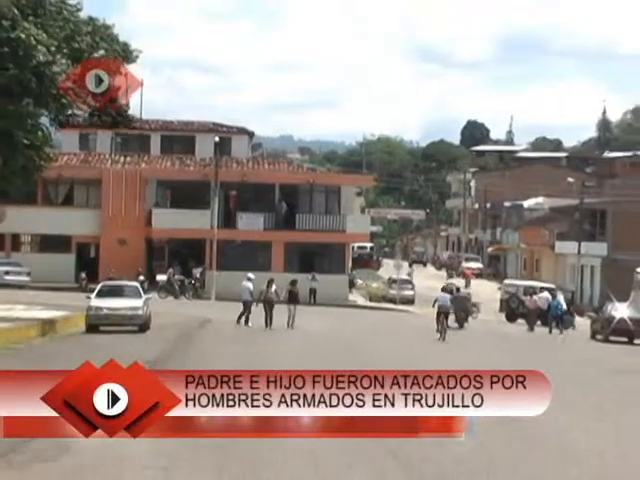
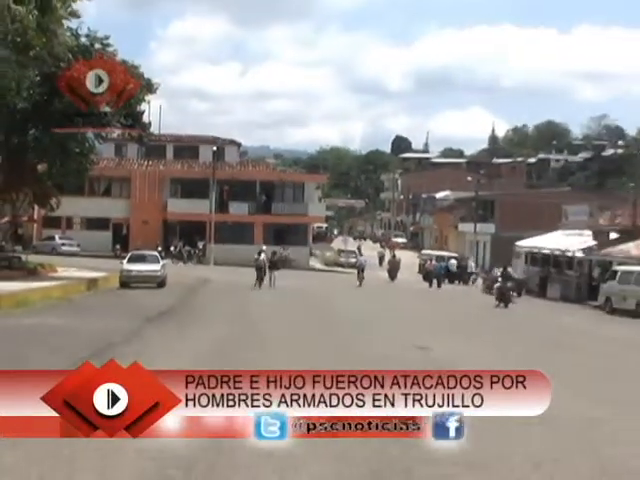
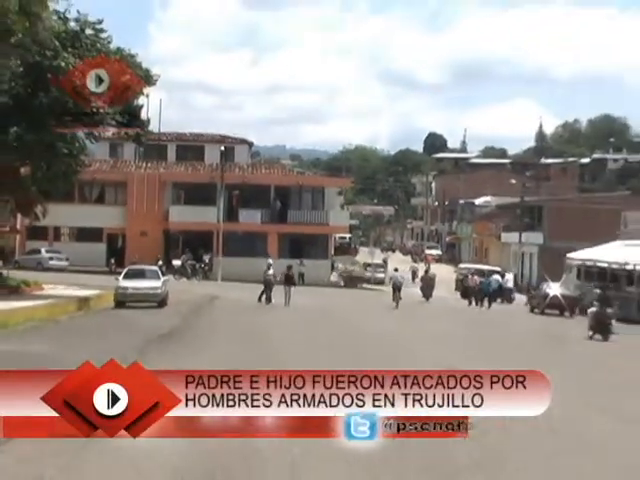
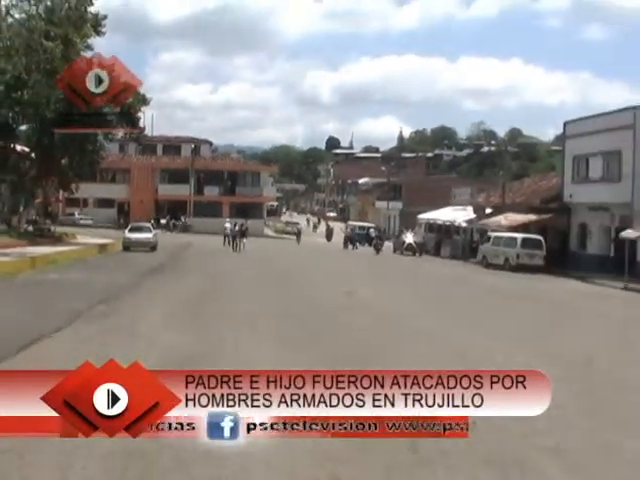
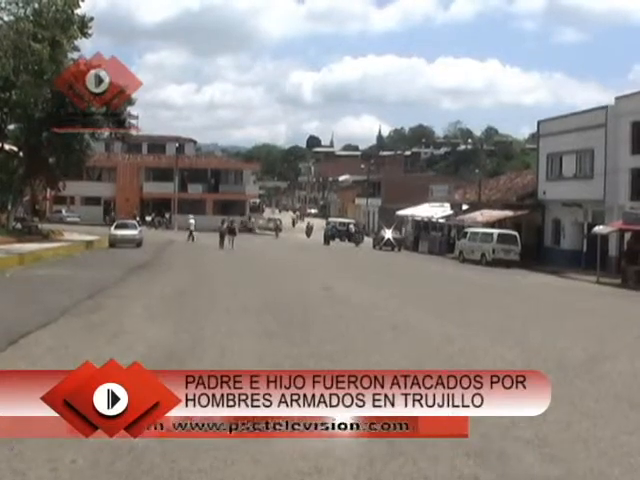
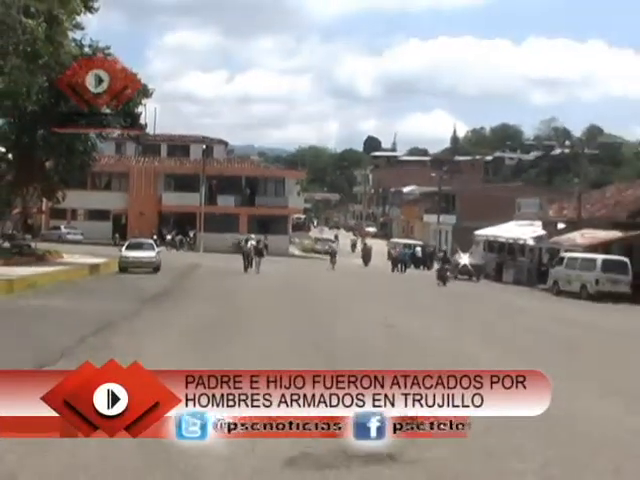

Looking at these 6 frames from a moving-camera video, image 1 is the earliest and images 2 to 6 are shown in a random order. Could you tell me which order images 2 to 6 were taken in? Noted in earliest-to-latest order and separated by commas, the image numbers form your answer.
3, 2, 6, 4, 5
